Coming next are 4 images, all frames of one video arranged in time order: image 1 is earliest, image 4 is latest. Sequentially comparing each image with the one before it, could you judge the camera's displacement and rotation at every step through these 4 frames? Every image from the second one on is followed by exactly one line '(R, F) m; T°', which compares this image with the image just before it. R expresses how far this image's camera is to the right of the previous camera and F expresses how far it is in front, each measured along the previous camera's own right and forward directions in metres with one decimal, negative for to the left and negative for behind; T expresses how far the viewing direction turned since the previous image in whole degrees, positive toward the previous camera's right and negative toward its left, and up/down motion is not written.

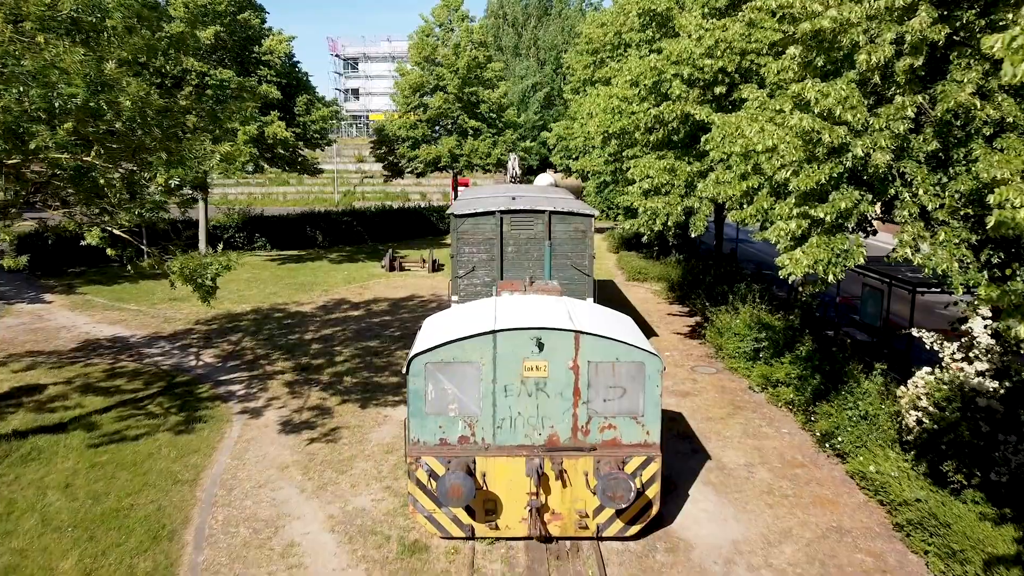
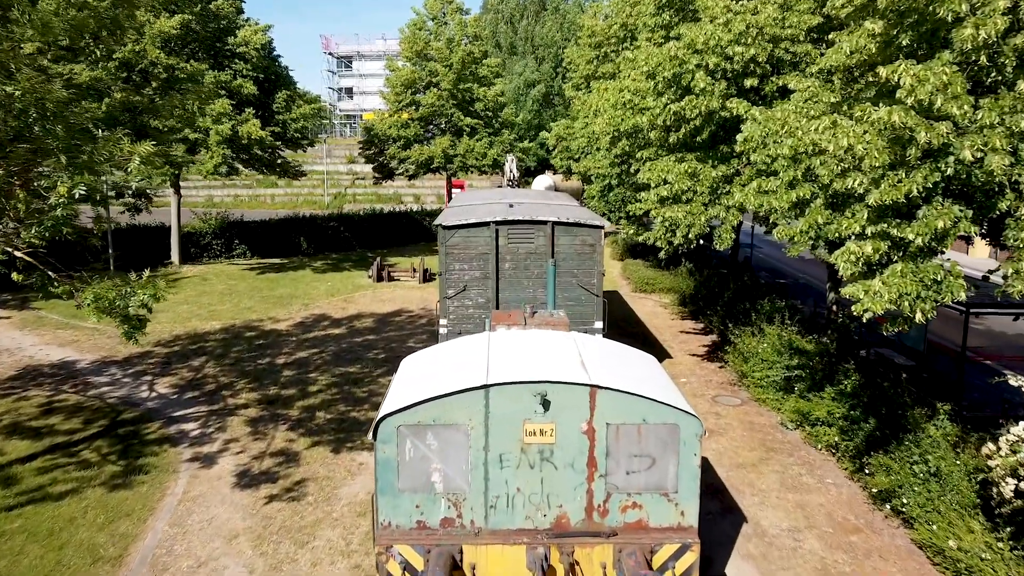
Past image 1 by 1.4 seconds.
(0.0, +1.7) m; 0°
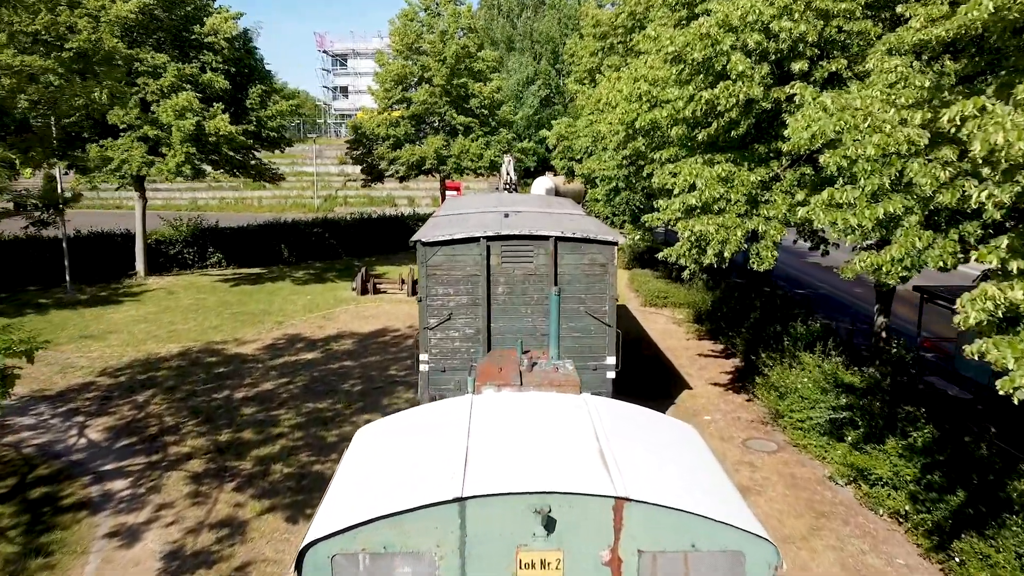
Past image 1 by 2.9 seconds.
(+0.1, +1.9) m; 0°
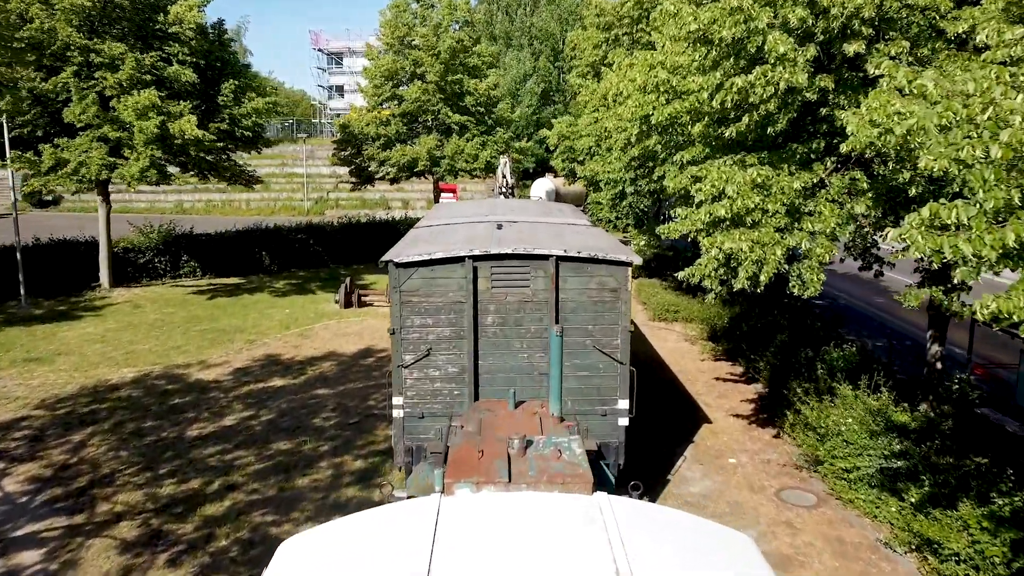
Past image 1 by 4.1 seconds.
(+0.1, +1.6) m; 0°
